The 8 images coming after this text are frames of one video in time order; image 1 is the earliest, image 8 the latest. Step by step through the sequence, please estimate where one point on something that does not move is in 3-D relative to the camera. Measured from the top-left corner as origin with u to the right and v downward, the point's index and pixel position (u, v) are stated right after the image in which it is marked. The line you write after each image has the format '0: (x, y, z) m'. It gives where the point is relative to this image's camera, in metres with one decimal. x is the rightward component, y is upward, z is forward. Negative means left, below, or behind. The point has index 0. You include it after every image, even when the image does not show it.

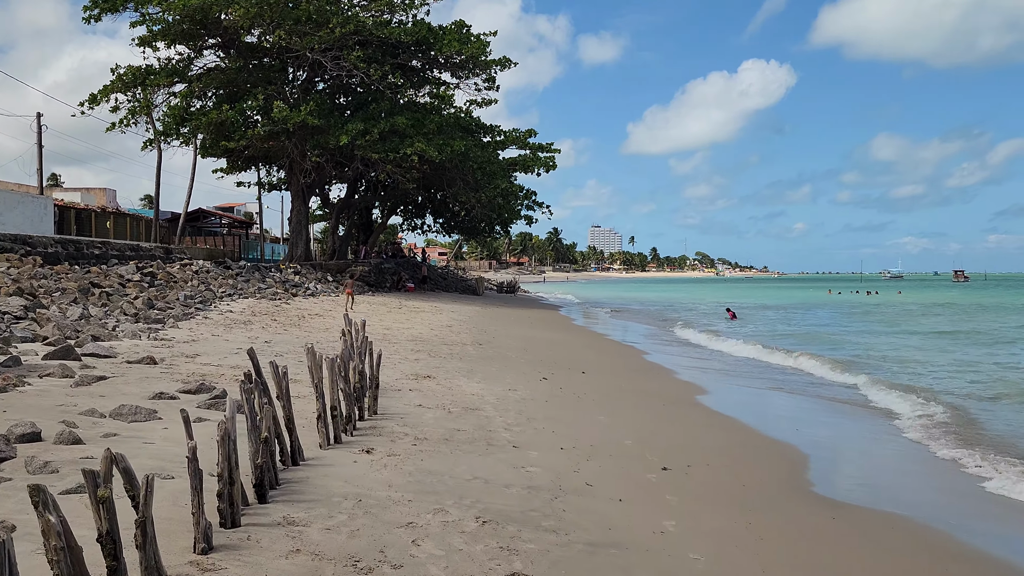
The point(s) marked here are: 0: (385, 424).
0: (-1.0, -1.1, +6.6) m
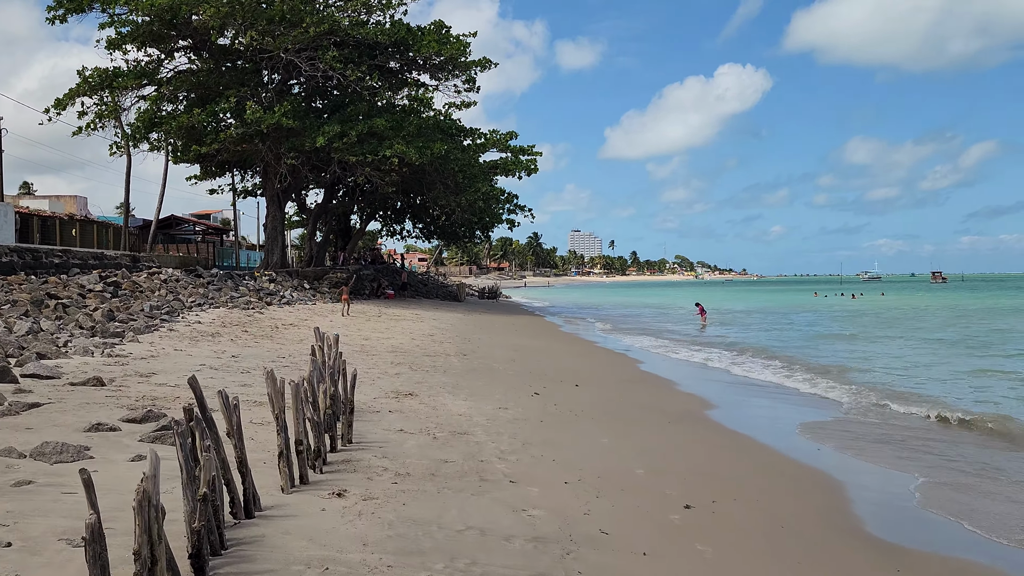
0: (-1.1, -1.2, +5.7) m
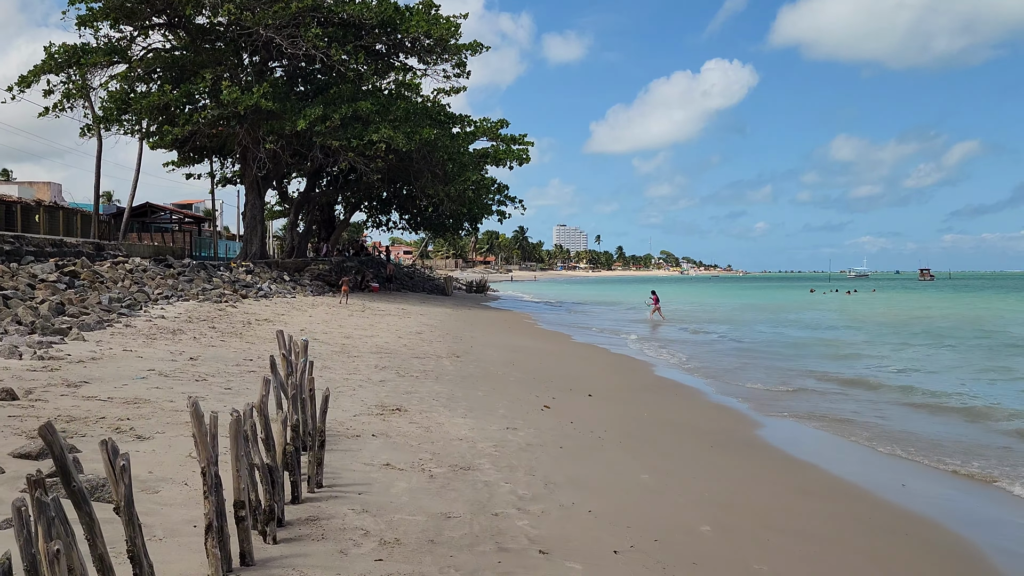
0: (-0.9, -1.1, +4.2) m
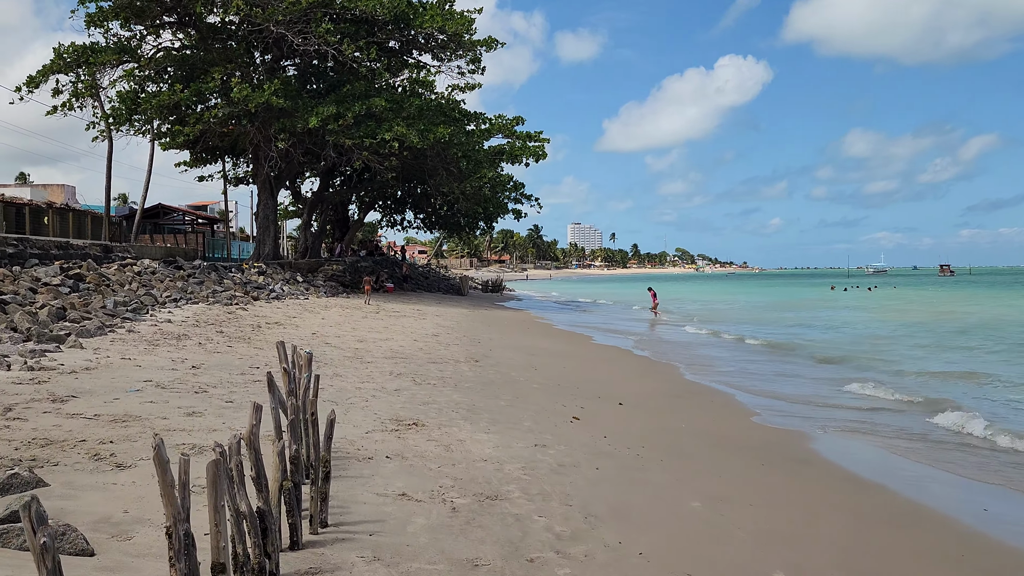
0: (-0.7, -1.2, +3.5) m
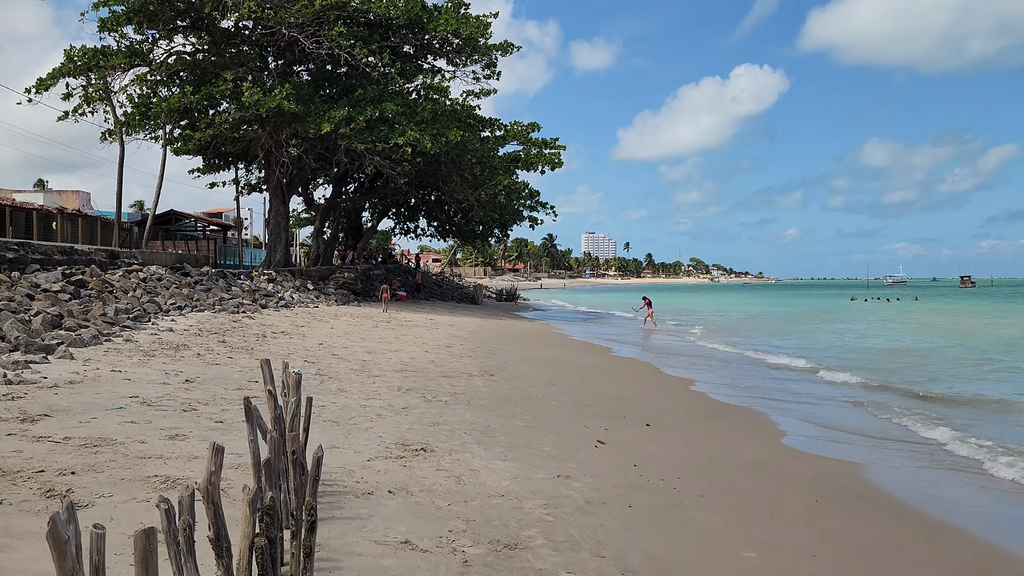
0: (-0.7, -1.2, +2.8) m
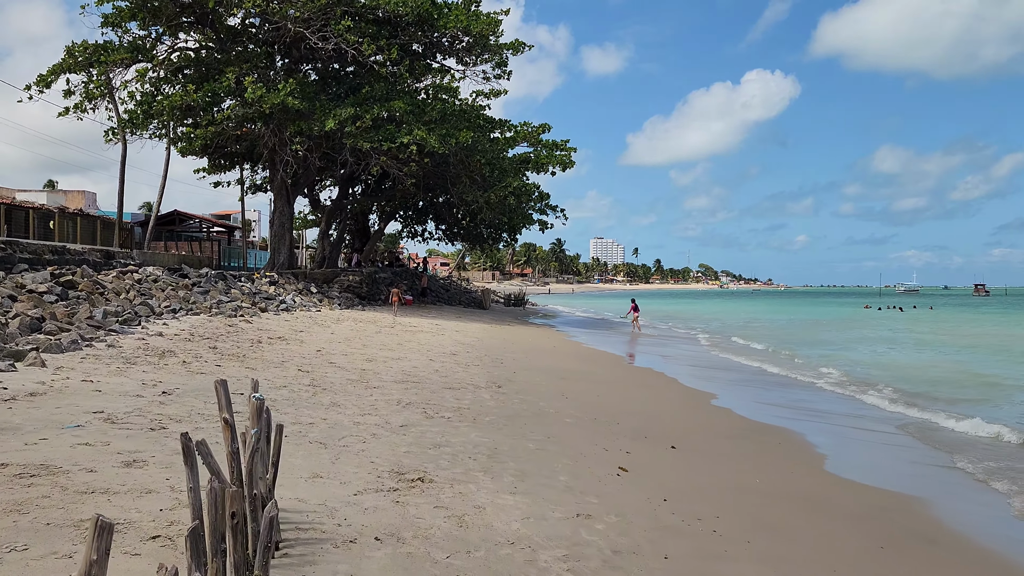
0: (-0.6, -1.2, +2.0) m
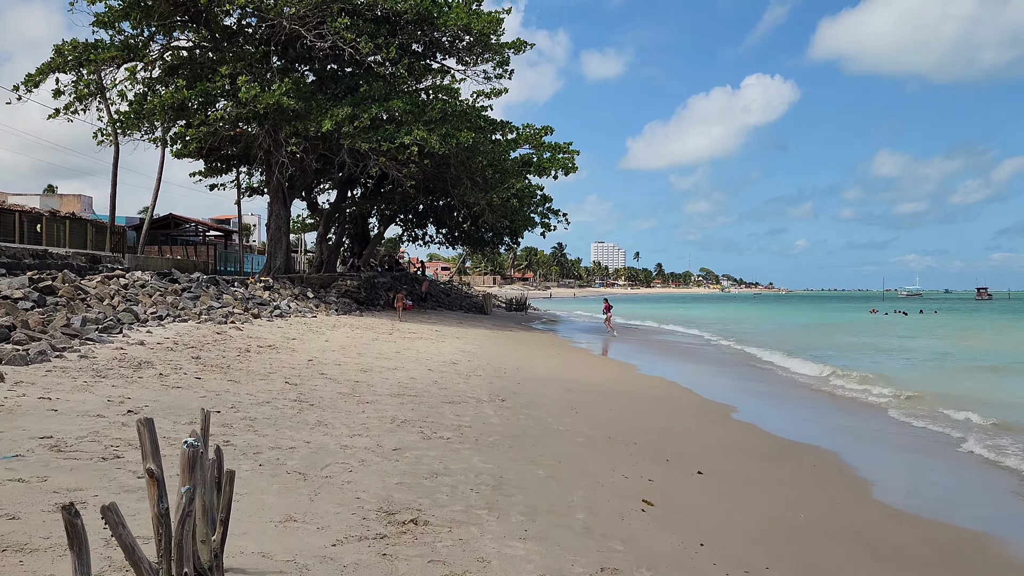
0: (-0.6, -1.2, +1.2) m
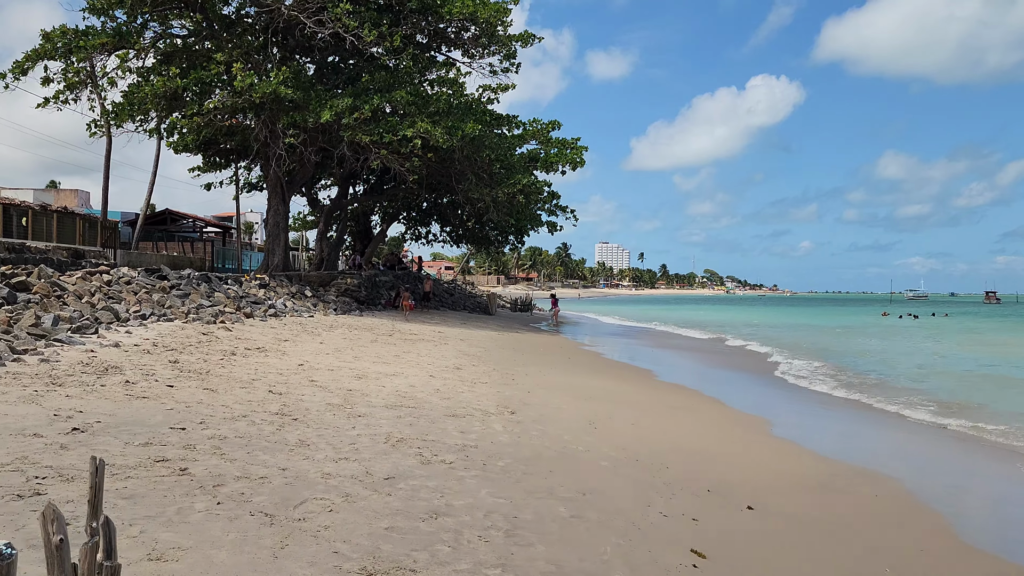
0: (-0.5, -1.2, +0.1) m
